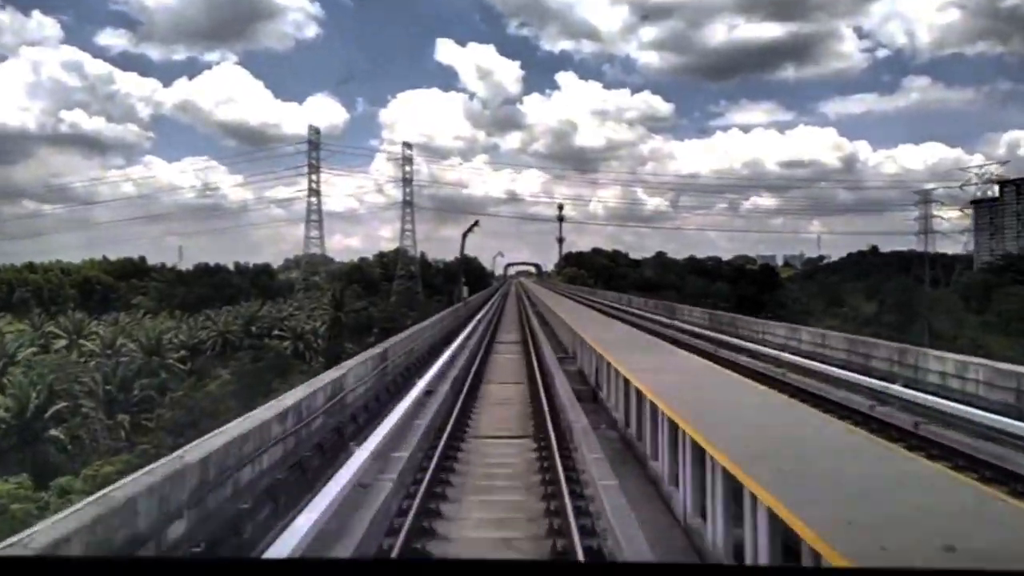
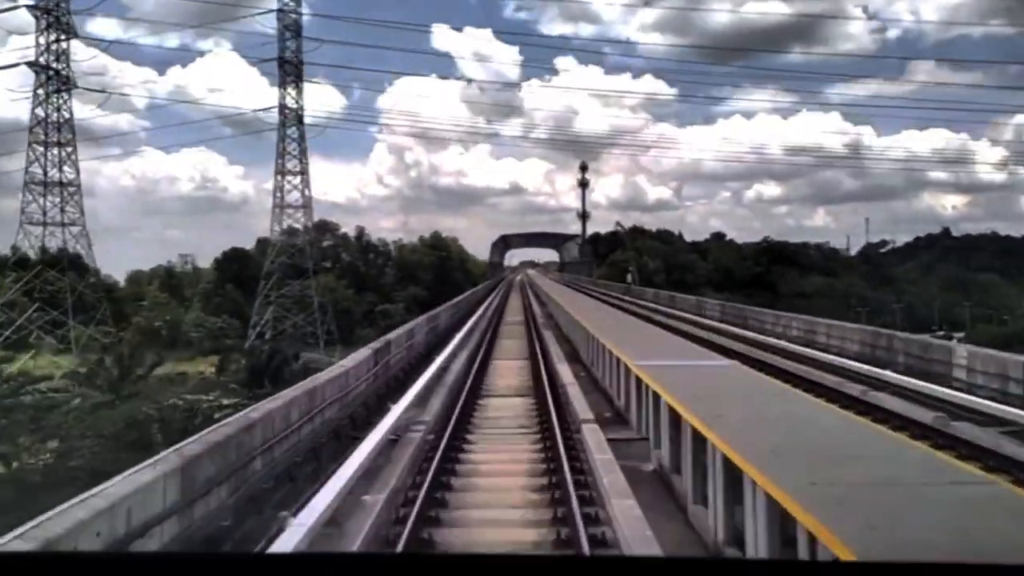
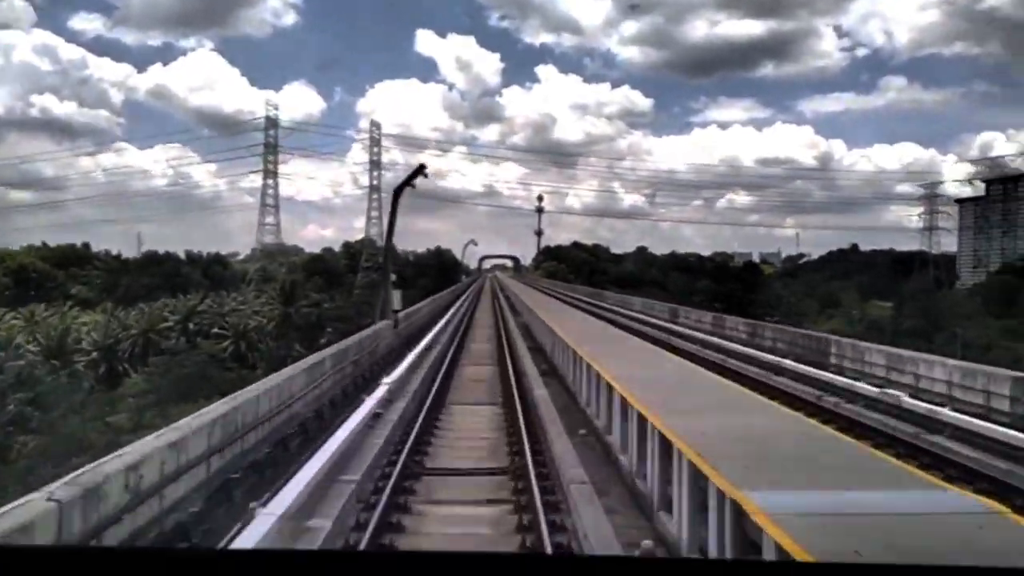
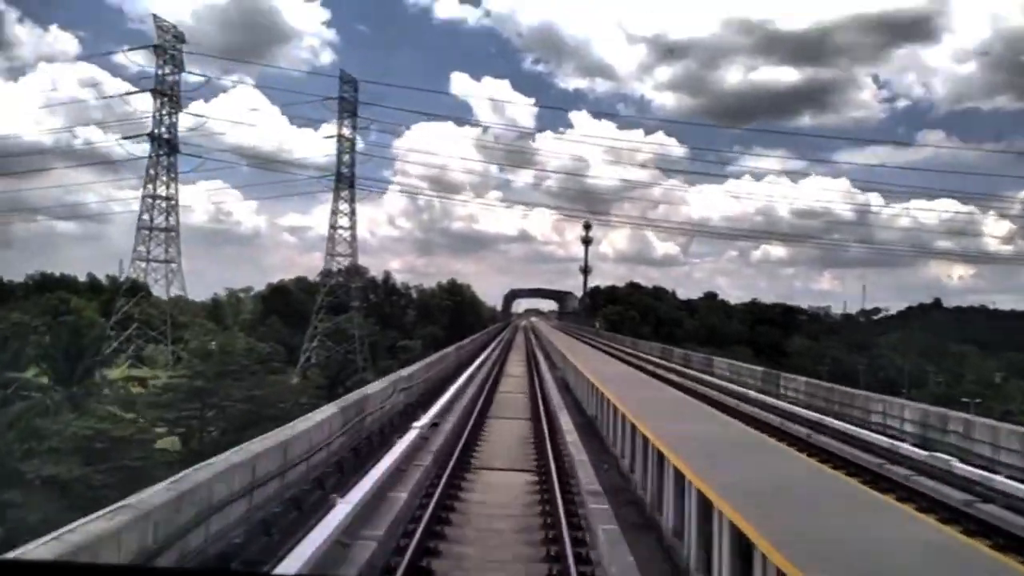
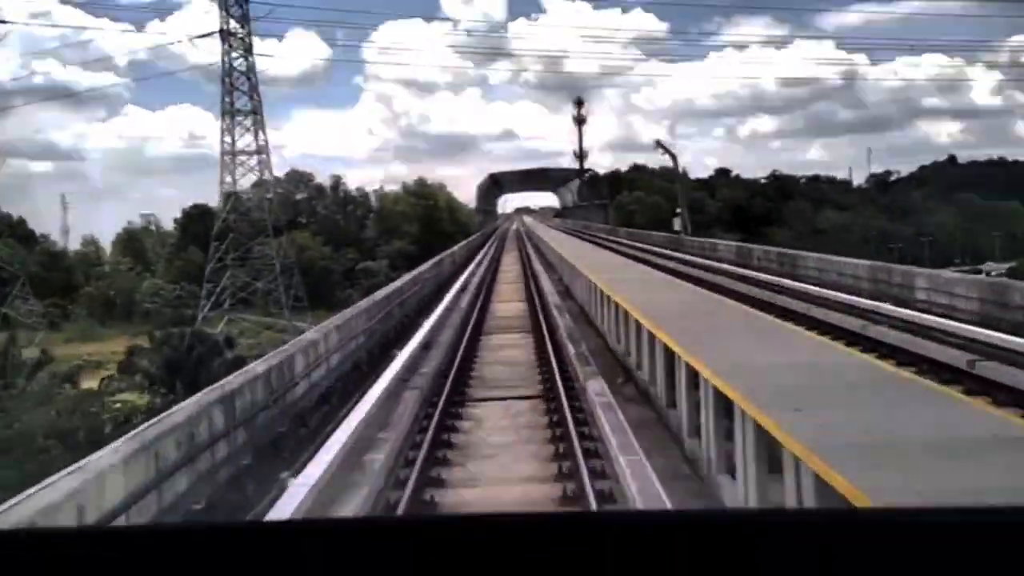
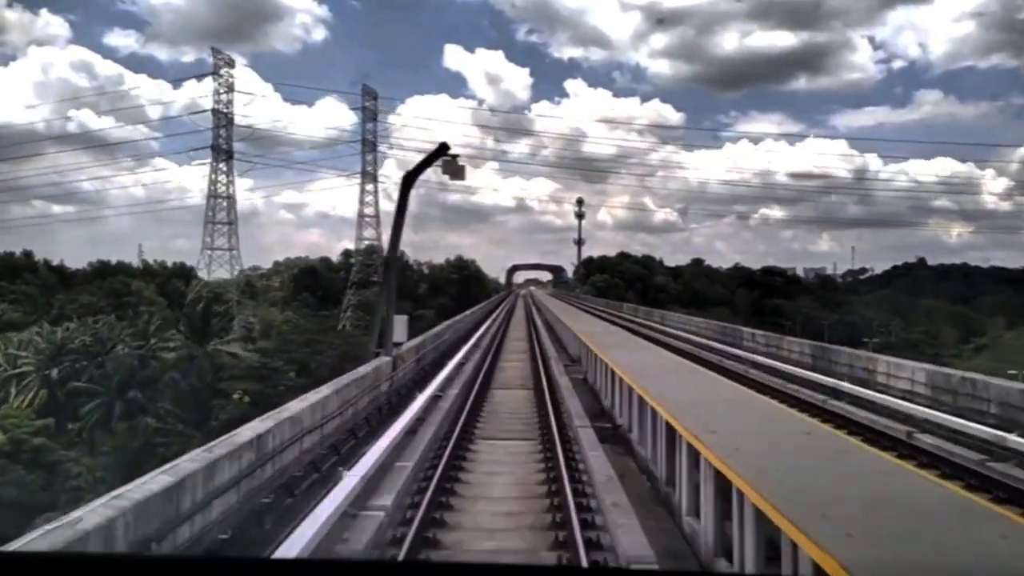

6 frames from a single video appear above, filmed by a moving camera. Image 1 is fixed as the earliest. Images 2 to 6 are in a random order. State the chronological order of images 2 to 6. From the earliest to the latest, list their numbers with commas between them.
3, 6, 4, 2, 5
